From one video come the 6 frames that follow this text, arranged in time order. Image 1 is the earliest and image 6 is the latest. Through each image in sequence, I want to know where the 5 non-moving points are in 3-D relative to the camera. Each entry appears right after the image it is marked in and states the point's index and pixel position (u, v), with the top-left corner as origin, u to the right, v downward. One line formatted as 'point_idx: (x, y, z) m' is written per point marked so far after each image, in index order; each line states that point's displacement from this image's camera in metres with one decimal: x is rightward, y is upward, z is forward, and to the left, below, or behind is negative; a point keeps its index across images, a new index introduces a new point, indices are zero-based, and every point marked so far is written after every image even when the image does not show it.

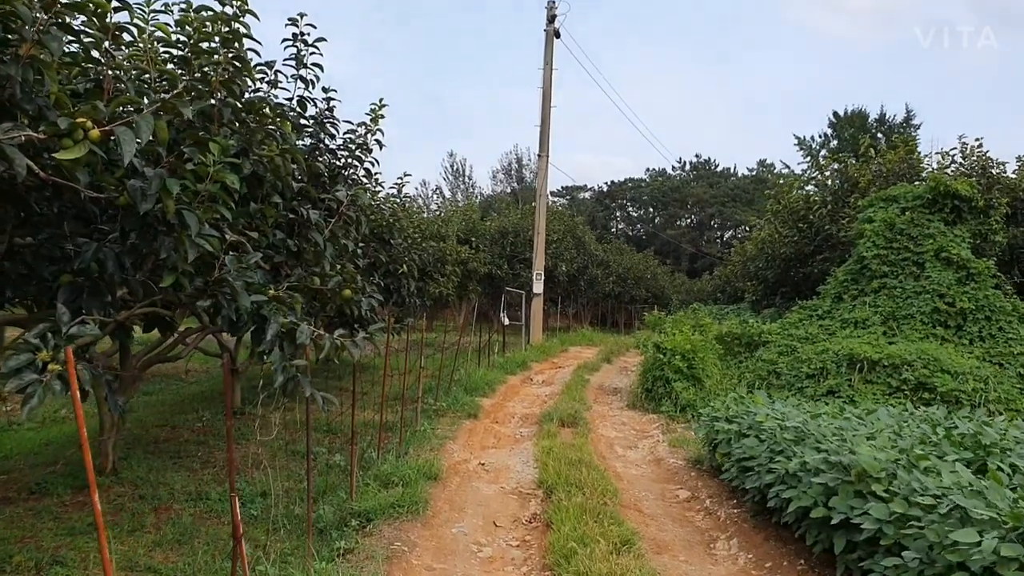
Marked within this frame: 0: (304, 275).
0: (-0.8, 0.0, +3.7) m
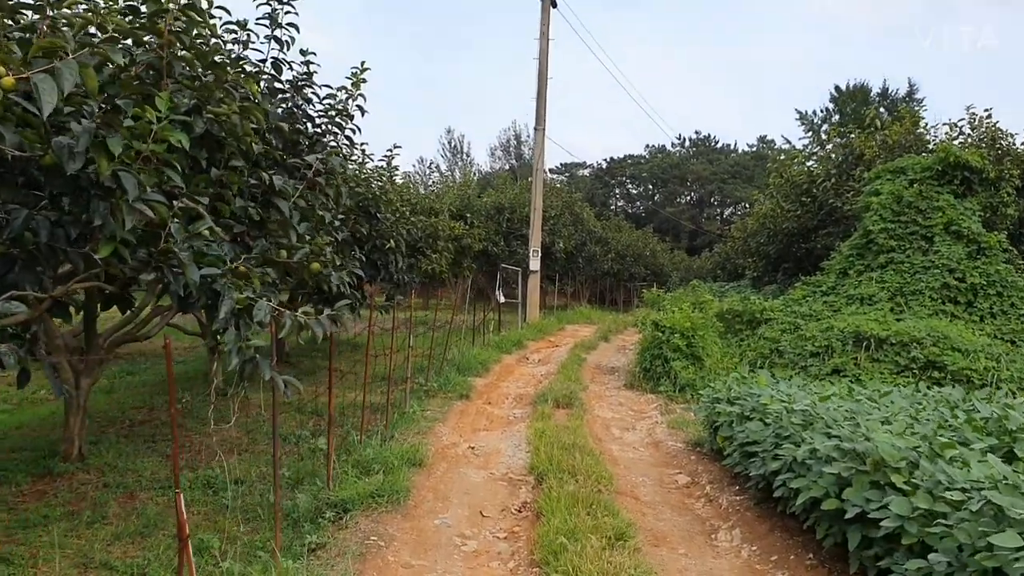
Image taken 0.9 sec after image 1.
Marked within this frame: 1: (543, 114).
0: (-0.9, +0.1, +3.4) m
1: (+0.4, +2.6, +14.2) m
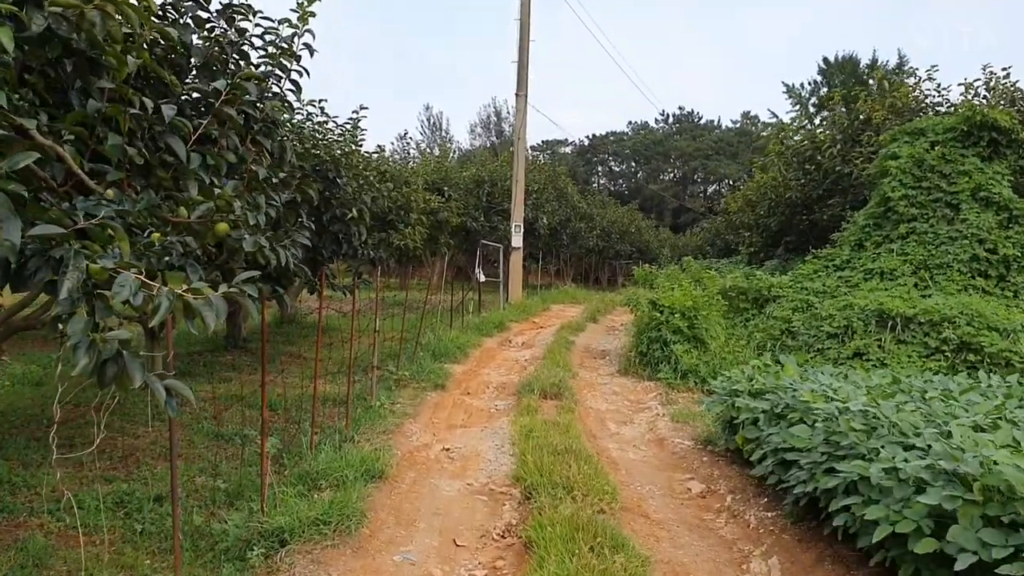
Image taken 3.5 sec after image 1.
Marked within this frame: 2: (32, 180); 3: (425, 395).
0: (-0.9, +0.2, +2.5) m
1: (+0.2, +2.9, +13.3) m
2: (-1.1, +0.3, +2.3) m
3: (-0.6, -0.7, +6.5) m
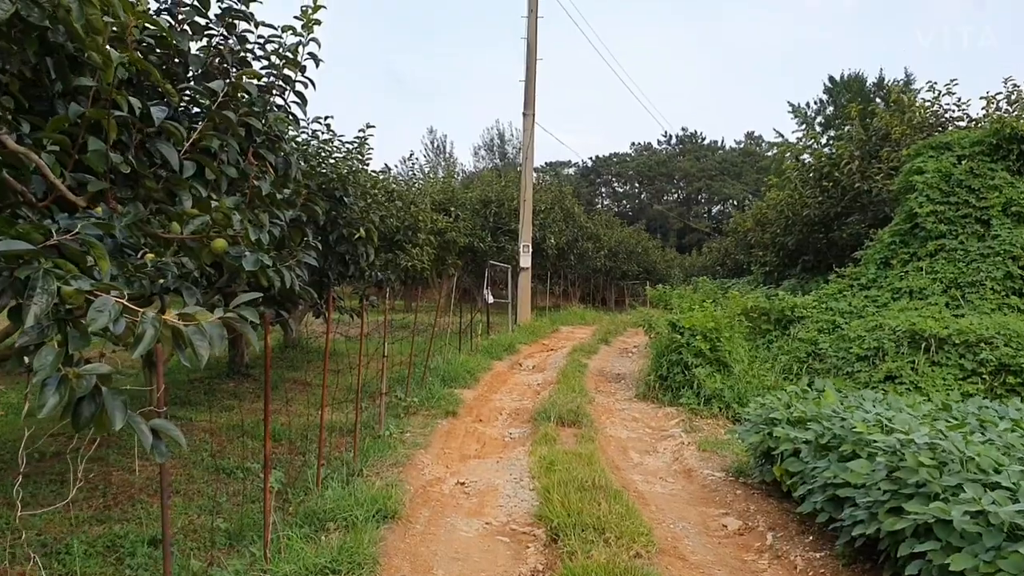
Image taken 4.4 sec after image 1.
0: (-0.8, +0.2, +2.2) m
1: (+0.3, +2.6, +13.1) m
2: (-1.1, +0.2, +2.0) m
3: (-0.5, -0.9, +6.2) m
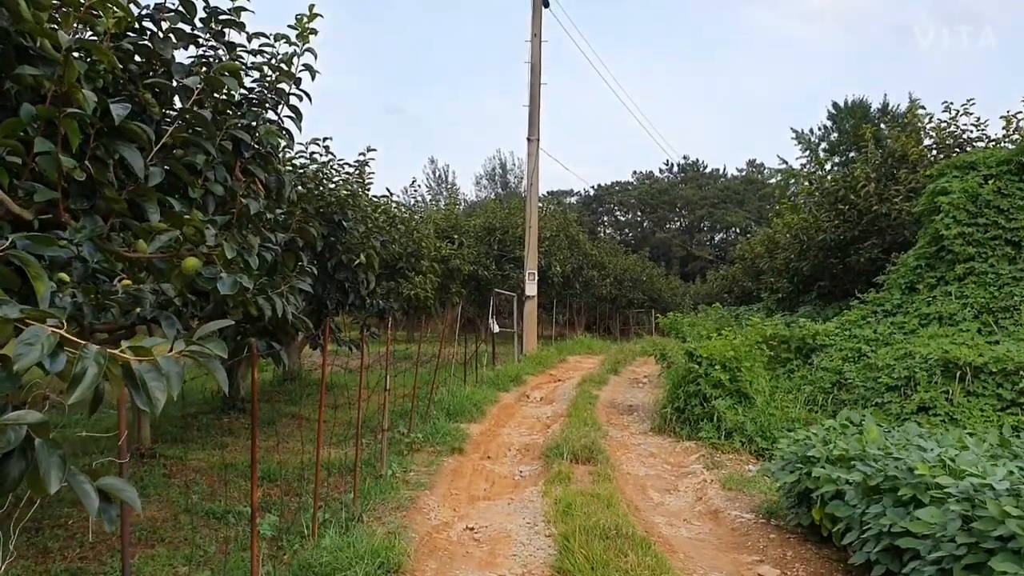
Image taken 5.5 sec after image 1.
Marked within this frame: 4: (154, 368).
0: (-0.8, +0.1, +1.9) m
1: (+0.3, +2.2, +12.8) m
2: (-1.0, +0.1, +1.7) m
3: (-0.4, -1.0, +5.8) m
4: (-0.5, -0.1, +1.3) m
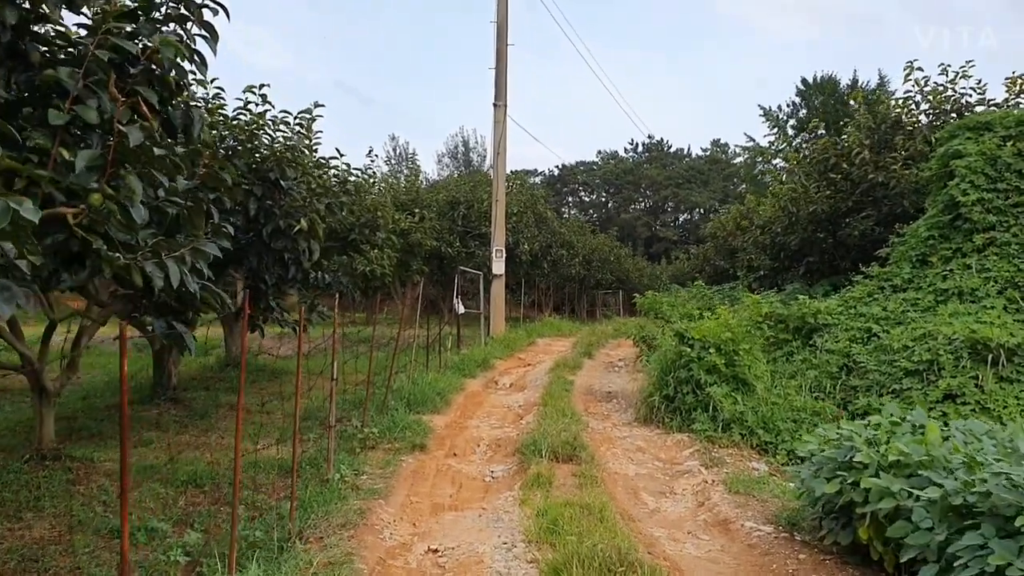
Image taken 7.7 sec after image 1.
0: (-0.8, +0.2, +1.0) m
1: (-0.1, +2.5, +12.0) m
2: (-1.0, +0.2, +0.9) m
3: (-0.6, -0.9, +5.0) m
4: (-0.5, 0.0, +0.5) m
